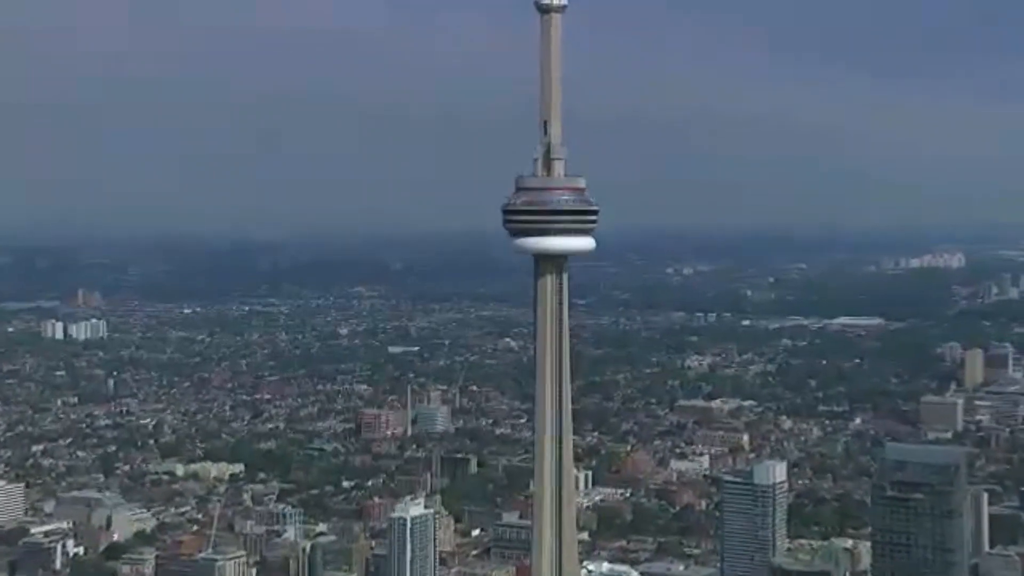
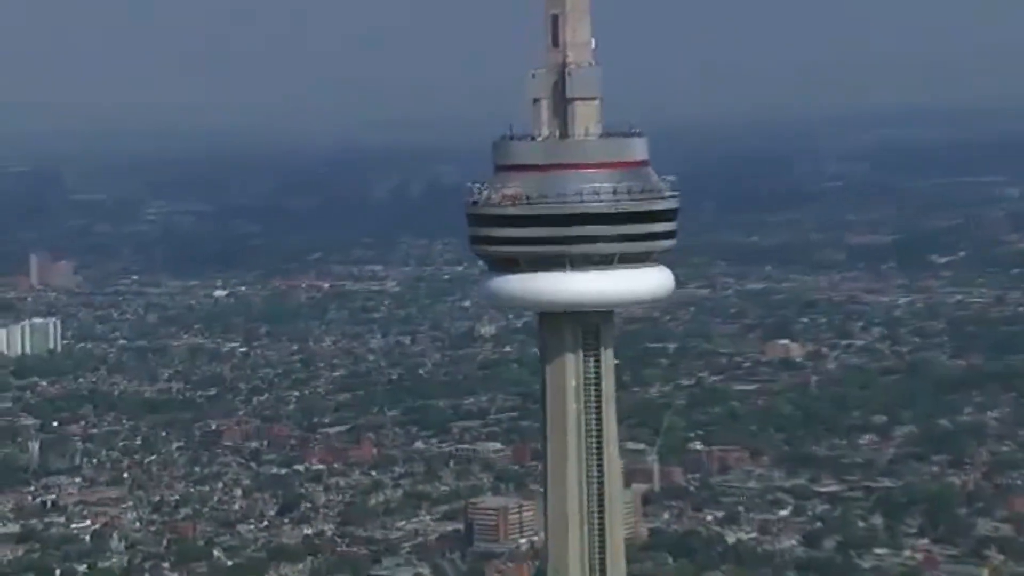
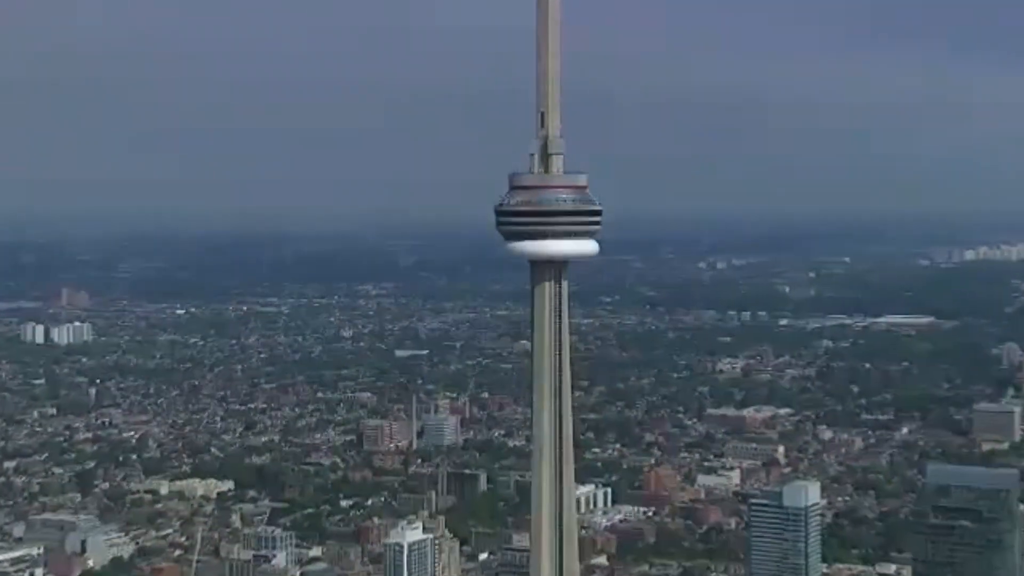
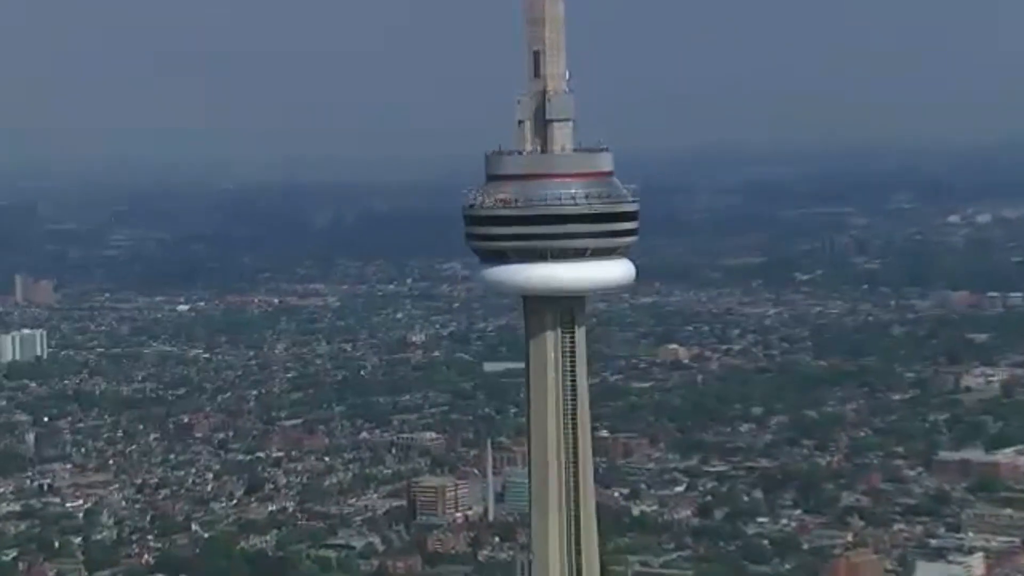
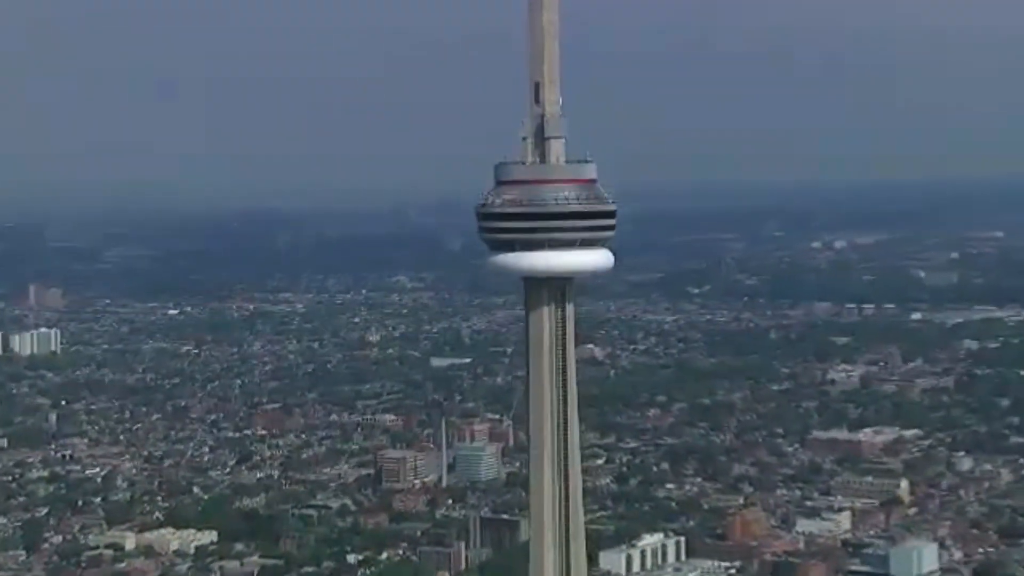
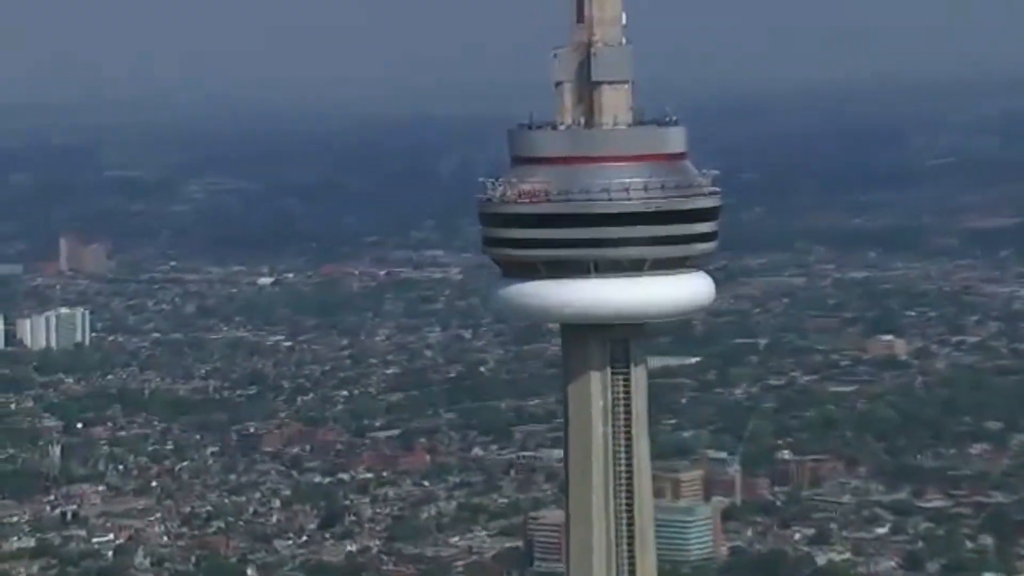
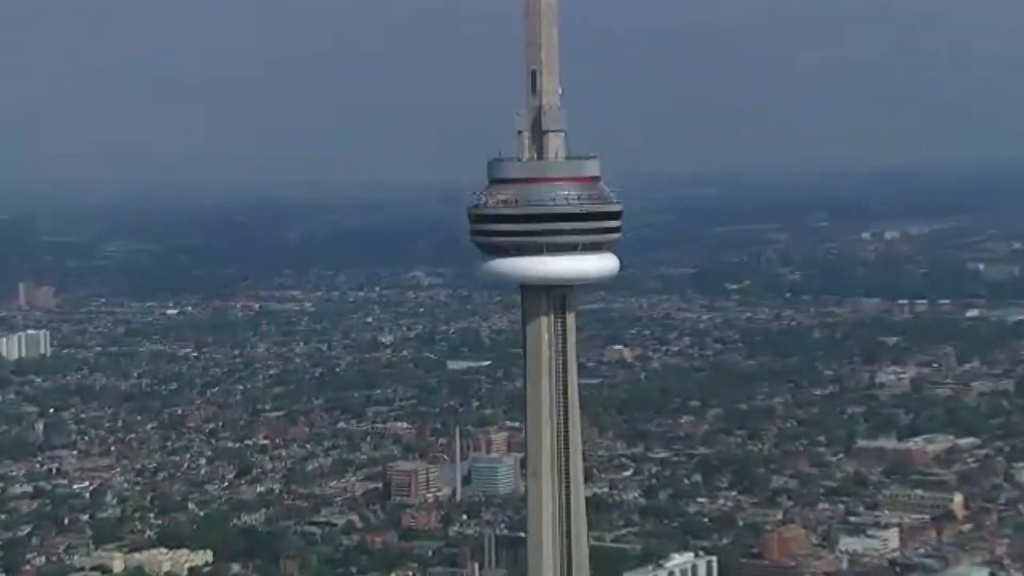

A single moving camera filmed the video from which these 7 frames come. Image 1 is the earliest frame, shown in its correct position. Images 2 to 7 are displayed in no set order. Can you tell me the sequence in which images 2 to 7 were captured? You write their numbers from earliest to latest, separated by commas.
3, 5, 7, 4, 2, 6
